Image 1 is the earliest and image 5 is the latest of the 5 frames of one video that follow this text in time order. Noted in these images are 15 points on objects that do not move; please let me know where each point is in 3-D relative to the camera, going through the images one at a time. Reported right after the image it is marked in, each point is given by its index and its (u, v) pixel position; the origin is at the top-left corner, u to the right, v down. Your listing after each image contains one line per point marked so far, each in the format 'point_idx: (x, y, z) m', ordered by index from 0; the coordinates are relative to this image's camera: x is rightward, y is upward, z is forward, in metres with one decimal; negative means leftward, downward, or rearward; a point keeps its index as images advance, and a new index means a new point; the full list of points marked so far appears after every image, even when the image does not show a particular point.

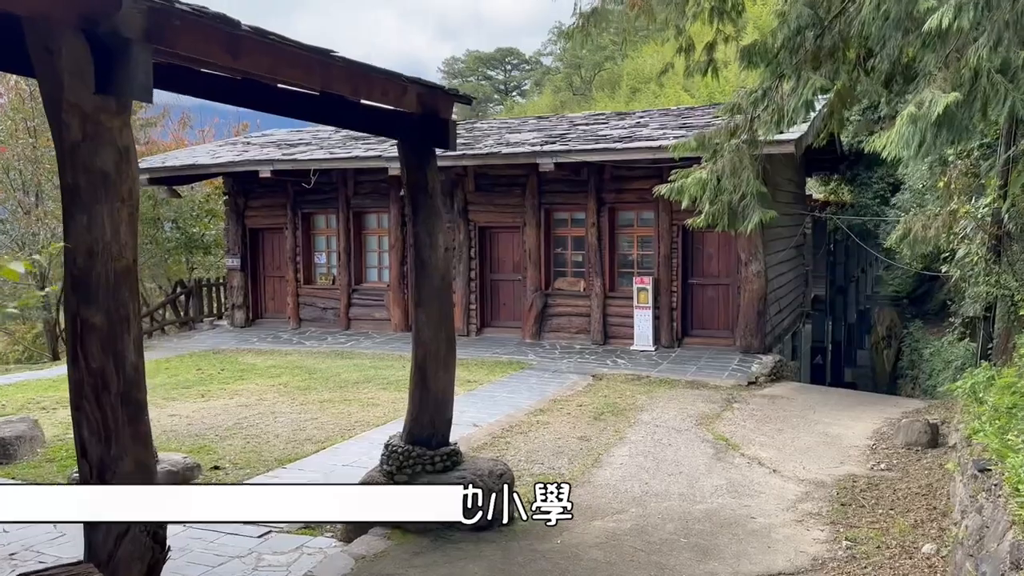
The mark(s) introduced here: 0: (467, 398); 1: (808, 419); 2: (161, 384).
0: (-0.5, -1.2, +8.1) m
1: (+3.0, -1.3, +7.8) m
2: (-4.1, -1.1, +8.9) m
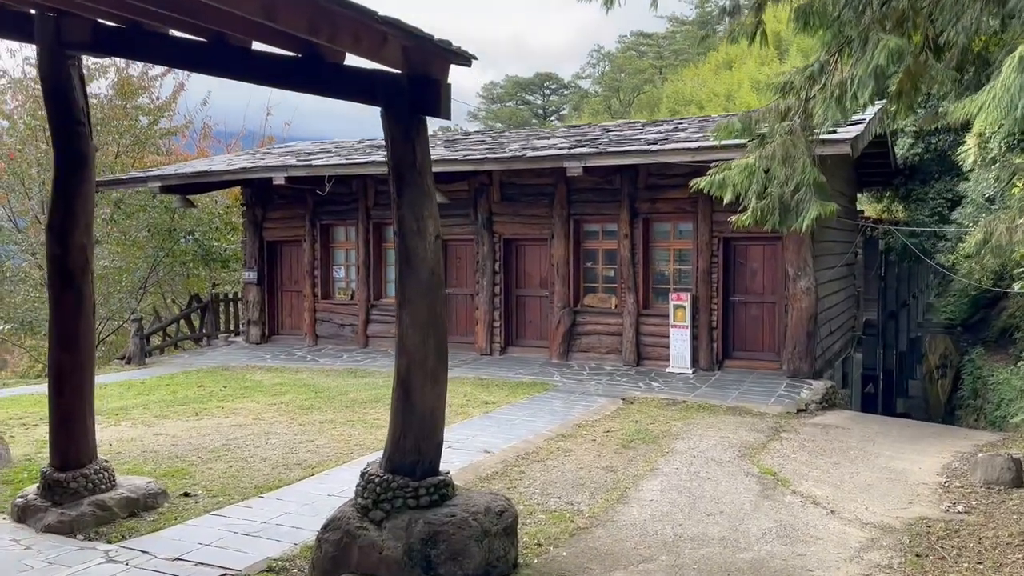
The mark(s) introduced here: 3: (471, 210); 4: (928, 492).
0: (-0.3, -1.3, +7.3) m
1: (+3.2, -1.5, +6.8) m
2: (-3.9, -1.2, +8.3) m
3: (-0.6, +1.2, +11.4) m
4: (+3.1, -1.5, +5.7) m
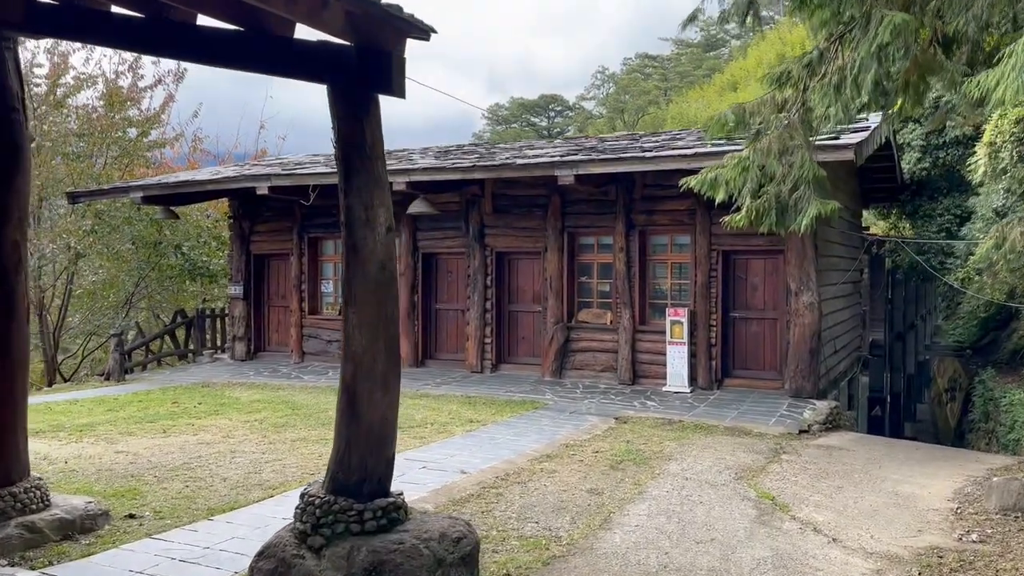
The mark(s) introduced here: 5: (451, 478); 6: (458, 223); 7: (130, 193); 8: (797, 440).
0: (-0.4, -1.4, +6.9) m
1: (+3.0, -1.6, +6.4) m
2: (-4.0, -1.3, +7.9) m
3: (-0.7, +1.0, +11.0) m
4: (+2.9, -1.6, +5.3) m
5: (-0.4, -1.4, +5.6) m
6: (-0.8, +0.9, +11.1) m
7: (-5.5, +1.4, +10.9) m
8: (+2.8, -1.5, +7.5) m
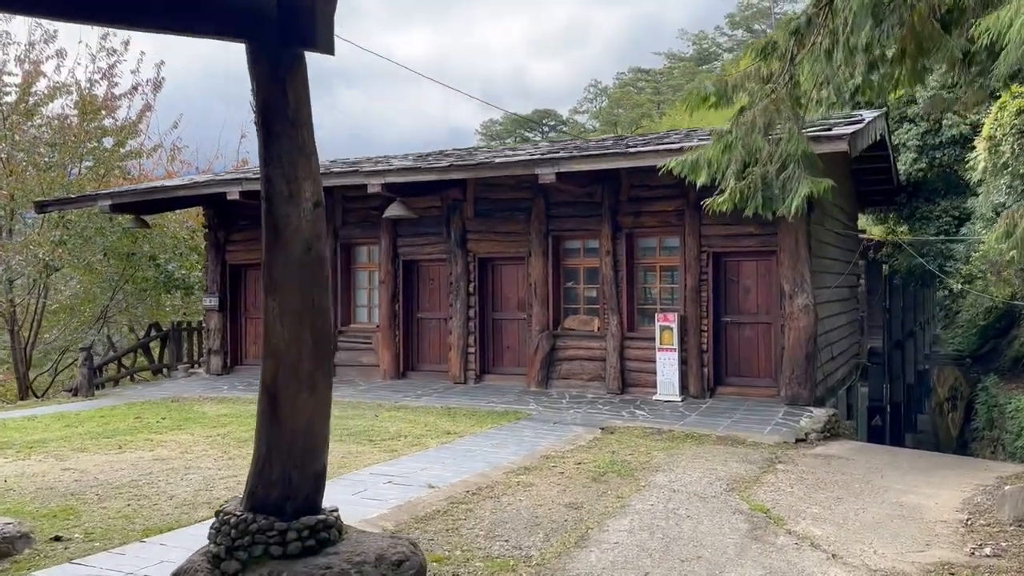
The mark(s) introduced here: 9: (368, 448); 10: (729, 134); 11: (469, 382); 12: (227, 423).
0: (-0.6, -1.4, +6.5) m
1: (+2.8, -1.5, +5.9) m
2: (-4.2, -1.4, +7.4) m
3: (-1.0, +0.8, +10.6) m
4: (+2.8, -1.5, +4.8) m
5: (-0.6, -1.4, +5.2) m
6: (-1.0, +0.8, +10.7) m
7: (-5.7, +1.2, +10.5) m
8: (+2.6, -1.5, +7.1) m
9: (-1.3, -1.4, +6.7) m
10: (+1.2, +0.8, +4.2) m
11: (-0.6, -1.3, +10.6) m
12: (-2.9, -1.4, +7.8) m
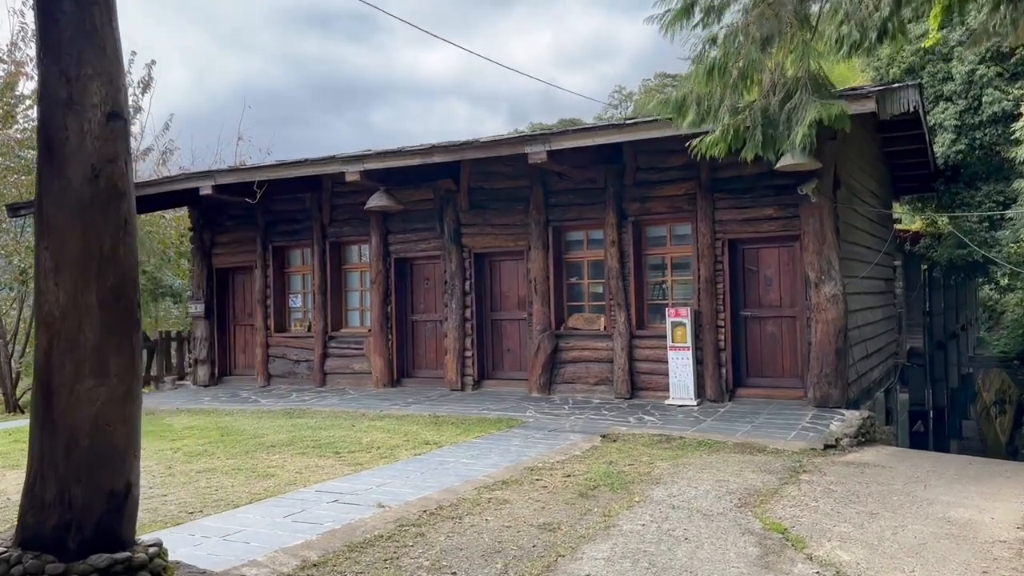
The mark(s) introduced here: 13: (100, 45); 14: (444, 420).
0: (-0.8, -1.3, +5.6) m
1: (+2.7, -1.4, +5.0) m
2: (-4.3, -1.4, +6.8) m
3: (-1.0, +0.9, +9.9) m
4: (+2.5, -1.4, +3.9) m
5: (-0.8, -1.3, +4.3) m
6: (-1.0, +0.8, +9.9) m
7: (-5.7, +1.1, +10.0) m
8: (+2.5, -1.4, +6.1) m
9: (-1.4, -1.3, +5.9) m
10: (+0.9, +1.0, +3.3) m
11: (-0.6, -1.3, +9.8) m
12: (-3.0, -1.4, +7.1) m
13: (-1.1, +0.6, +2.1) m
14: (-0.7, -1.3, +7.7) m
